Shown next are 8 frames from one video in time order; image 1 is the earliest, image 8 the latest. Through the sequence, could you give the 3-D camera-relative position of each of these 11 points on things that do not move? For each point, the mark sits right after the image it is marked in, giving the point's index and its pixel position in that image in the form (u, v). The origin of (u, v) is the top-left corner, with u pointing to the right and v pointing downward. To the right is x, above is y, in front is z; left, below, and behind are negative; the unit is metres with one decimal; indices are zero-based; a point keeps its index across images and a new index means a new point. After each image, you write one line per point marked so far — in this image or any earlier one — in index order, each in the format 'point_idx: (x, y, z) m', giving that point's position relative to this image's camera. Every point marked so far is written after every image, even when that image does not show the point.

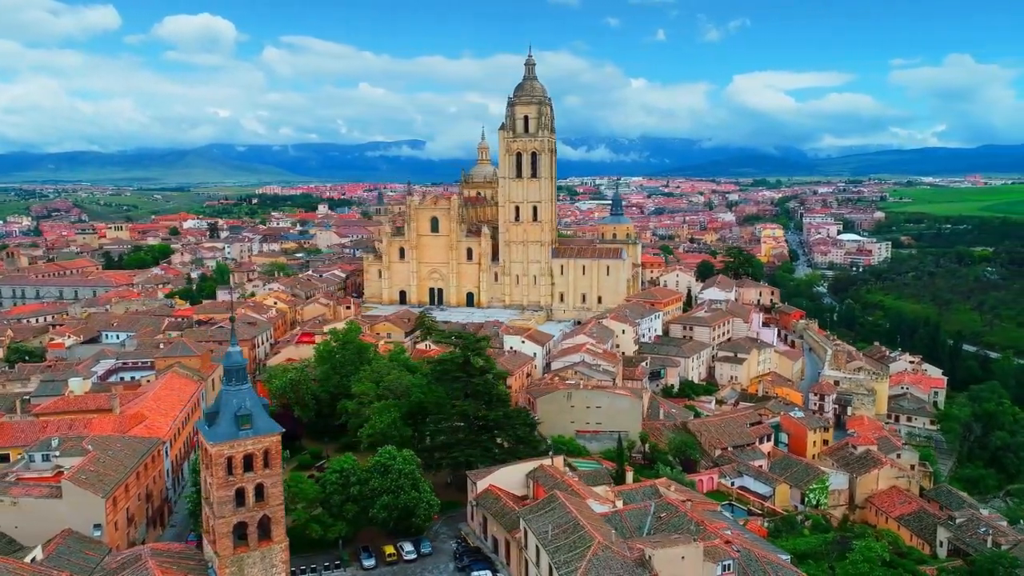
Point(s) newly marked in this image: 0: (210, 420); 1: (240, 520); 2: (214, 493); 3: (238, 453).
0: (-7.9, -3.5, +19.9) m
1: (-7.1, -6.1, +19.9) m
2: (-7.8, -5.4, +19.7) m
3: (-7.0, -4.3, +19.7) m
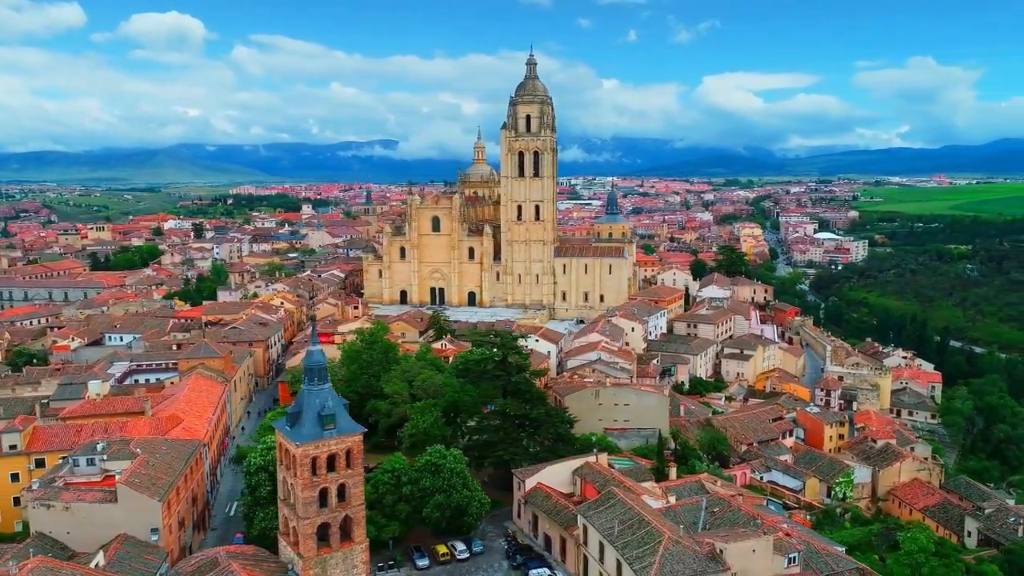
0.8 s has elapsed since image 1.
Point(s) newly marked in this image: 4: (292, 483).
0: (-5.7, -3.5, +19.6) m
1: (-4.9, -6.1, +19.6) m
2: (-5.5, -5.3, +19.5) m
3: (-4.8, -4.3, +19.5) m
4: (-5.7, -5.1, +19.7) m
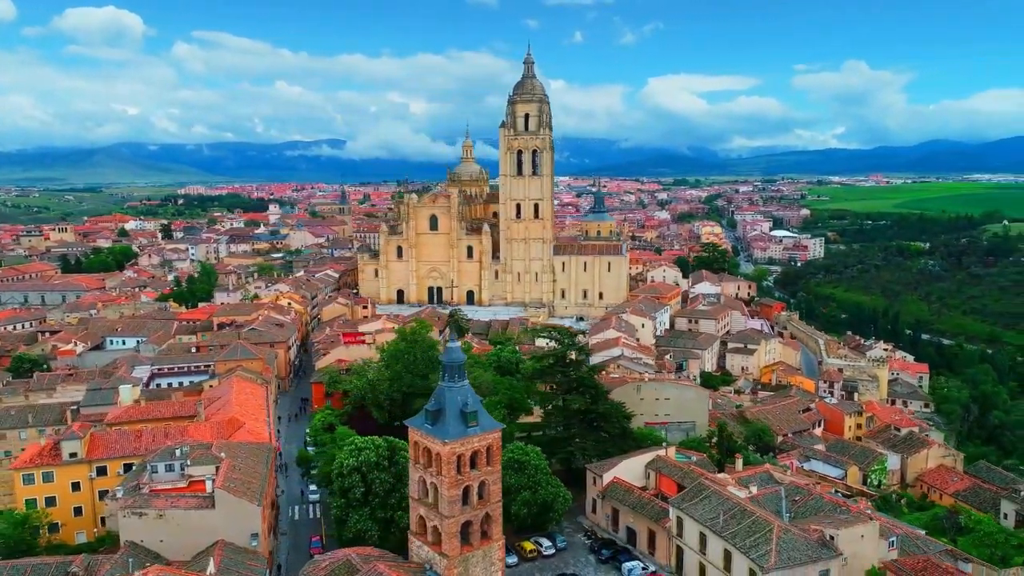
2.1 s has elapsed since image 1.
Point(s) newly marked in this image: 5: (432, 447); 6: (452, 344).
0: (-2.0, -3.4, +19.3) m
1: (-1.2, -5.9, +19.4) m
2: (-1.8, -5.2, +19.2) m
3: (-1.1, -4.2, +19.3) m
4: (-1.9, -5.0, +19.5) m
5: (-2.0, -4.1, +19.3) m
6: (-1.6, -1.5, +19.9) m
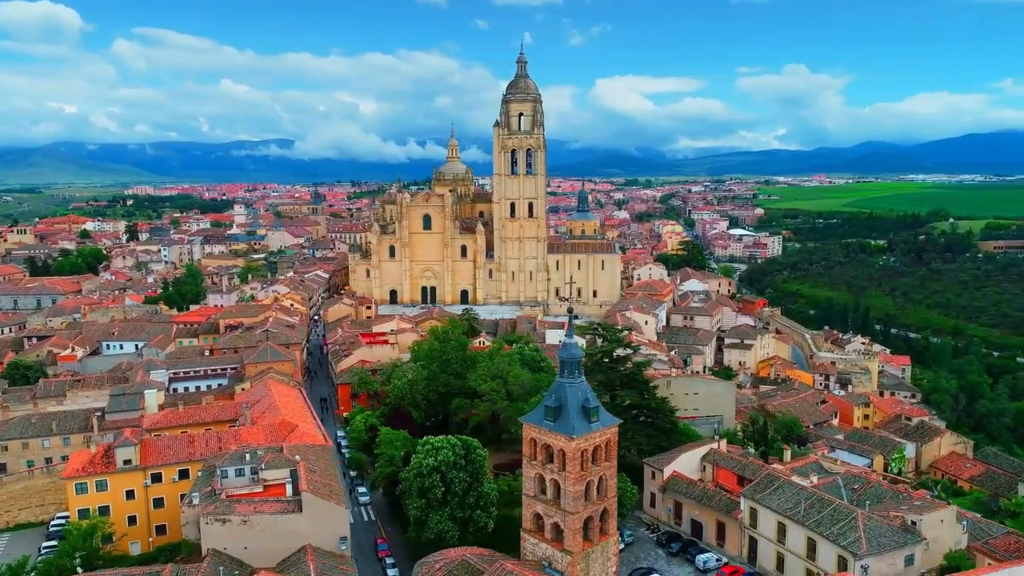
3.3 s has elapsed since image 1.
0: (+1.1, -3.2, +19.3) m
1: (+1.9, -5.8, +19.4) m
2: (+1.3, -5.1, +19.1) m
3: (+2.0, -4.0, +19.2) m
4: (+1.2, -4.9, +19.4) m
5: (+1.1, -4.0, +19.2) m
6: (+1.4, -1.4, +19.8) m
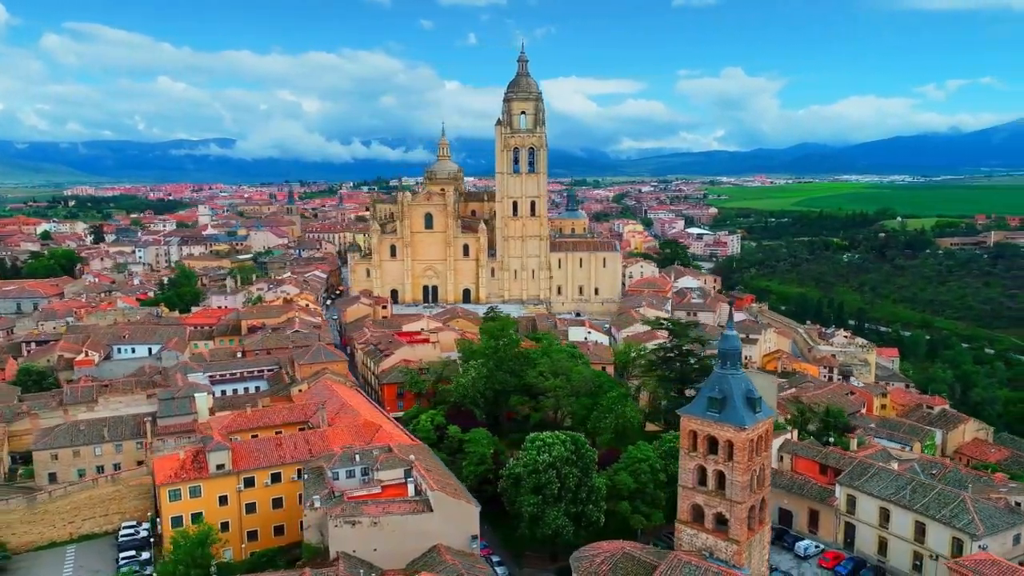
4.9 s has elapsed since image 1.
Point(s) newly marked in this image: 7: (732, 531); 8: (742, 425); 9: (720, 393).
0: (+5.3, -3.0, +19.4) m
1: (+6.2, -5.6, +19.6) m
2: (+5.6, -4.9, +19.3) m
3: (+6.3, -3.8, +19.4) m
4: (+5.4, -4.7, +19.5) m
5: (+5.3, -3.8, +19.4) m
6: (+5.6, -1.2, +20.0) m
7: (+5.6, -6.2, +19.4) m
8: (+5.8, -3.4, +19.0) m
9: (+5.3, -2.7, +19.4) m
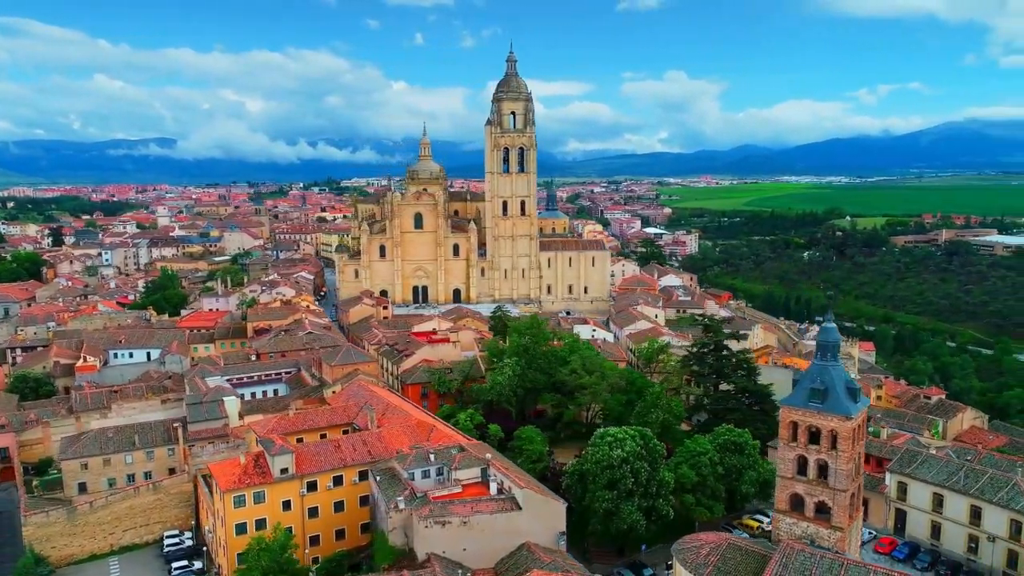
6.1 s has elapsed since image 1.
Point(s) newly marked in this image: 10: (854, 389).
0: (+8.1, -2.8, +19.8) m
1: (+9.0, -5.4, +20.1) m
2: (+8.4, -4.7, +19.7) m
3: (+9.1, -3.6, +19.9) m
4: (+8.2, -4.5, +20.0) m
5: (+8.1, -3.6, +19.8) m
6: (+8.4, -1.0, +20.5) m
7: (+8.5, -6.0, +19.9) m
8: (+8.6, -3.2, +19.5) m
9: (+8.1, -2.5, +19.9) m
10: (+9.0, -2.6, +19.8) m
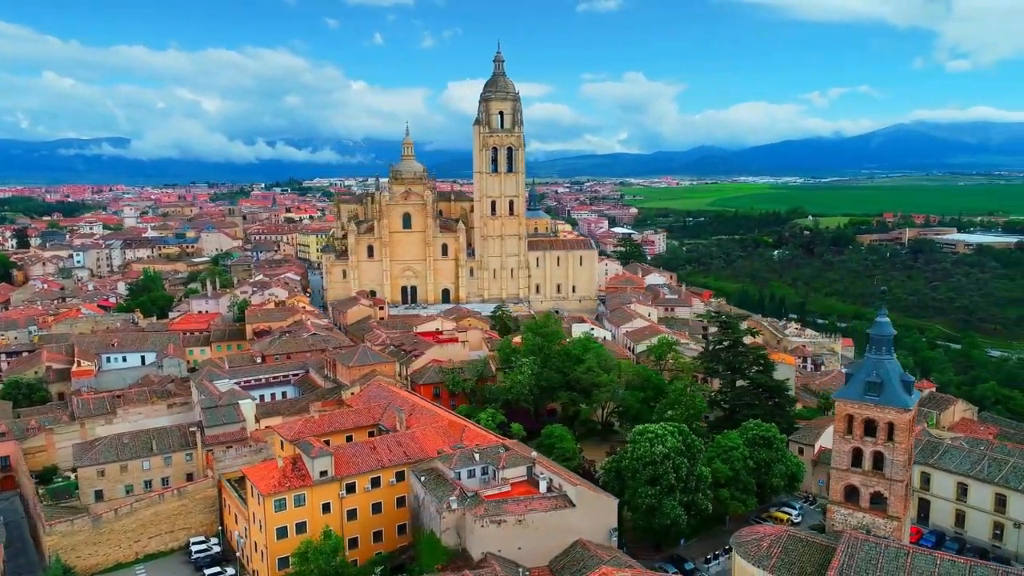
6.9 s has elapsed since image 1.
0: (+9.8, -2.7, +20.3) m
1: (+10.7, -5.3, +20.5) m
2: (+10.1, -4.5, +20.2) m
3: (+10.7, -3.5, +20.4) m
4: (+9.9, -4.3, +20.4) m
5: (+9.8, -3.5, +20.3) m
6: (+10.0, -0.8, +20.9) m
7: (+10.2, -5.9, +20.3) m
8: (+10.3, -3.1, +19.9) m
9: (+9.8, -2.4, +20.3) m
10: (+10.7, -2.5, +20.3) m
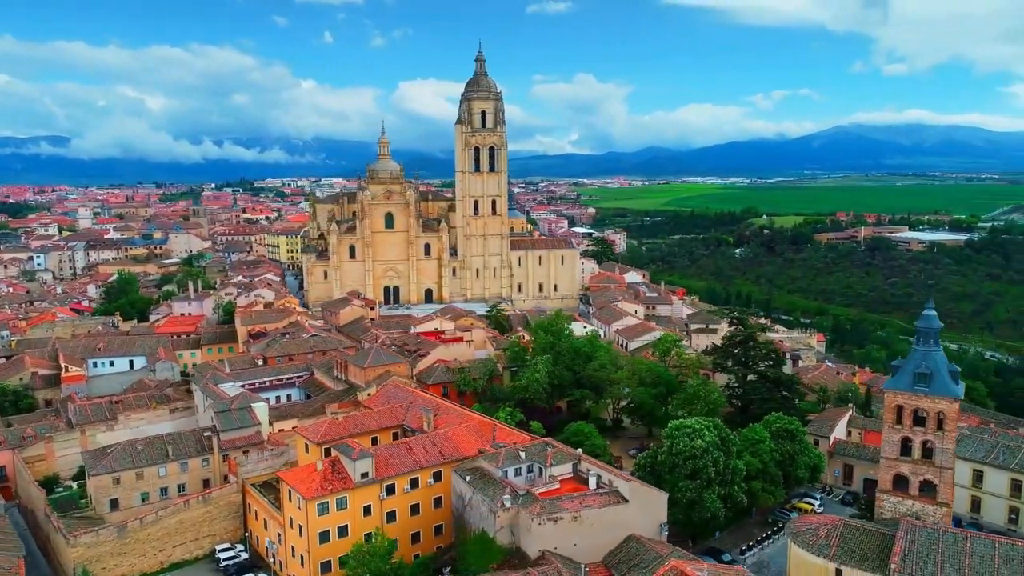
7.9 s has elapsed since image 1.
0: (+11.5, -2.5, +20.9) m
1: (+12.4, -5.1, +21.2) m
2: (+11.8, -4.4, +20.8) m
3: (+12.4, -3.3, +21.1) m
4: (+11.6, -4.2, +21.0) m
5: (+11.5, -3.3, +20.9) m
6: (+11.6, -0.7, +21.6) m
7: (+11.9, -5.7, +21.0) m
8: (+12.0, -2.9, +20.6) m
9: (+11.5, -2.2, +20.9) m
10: (+12.3, -2.3, +21.0) m
